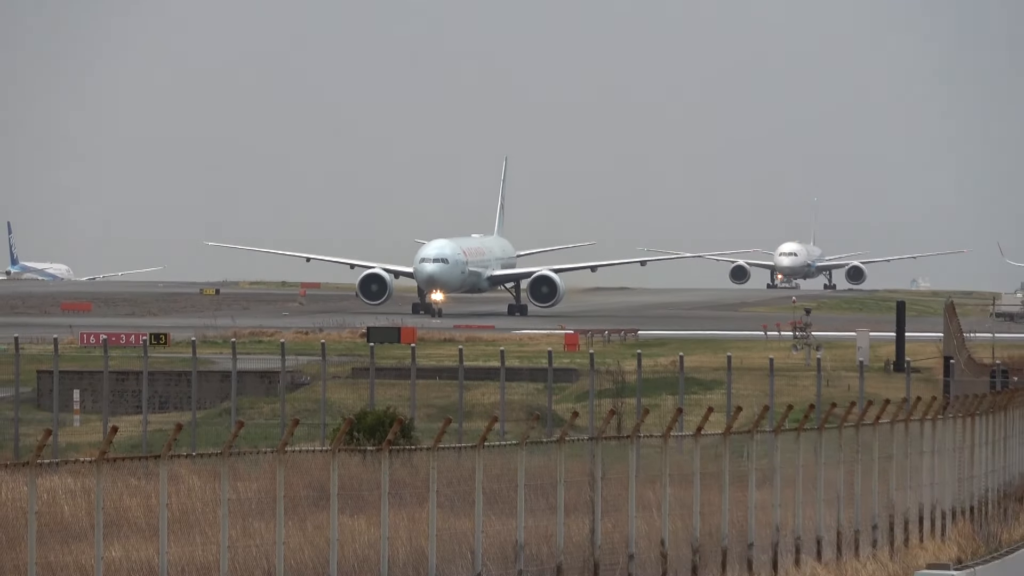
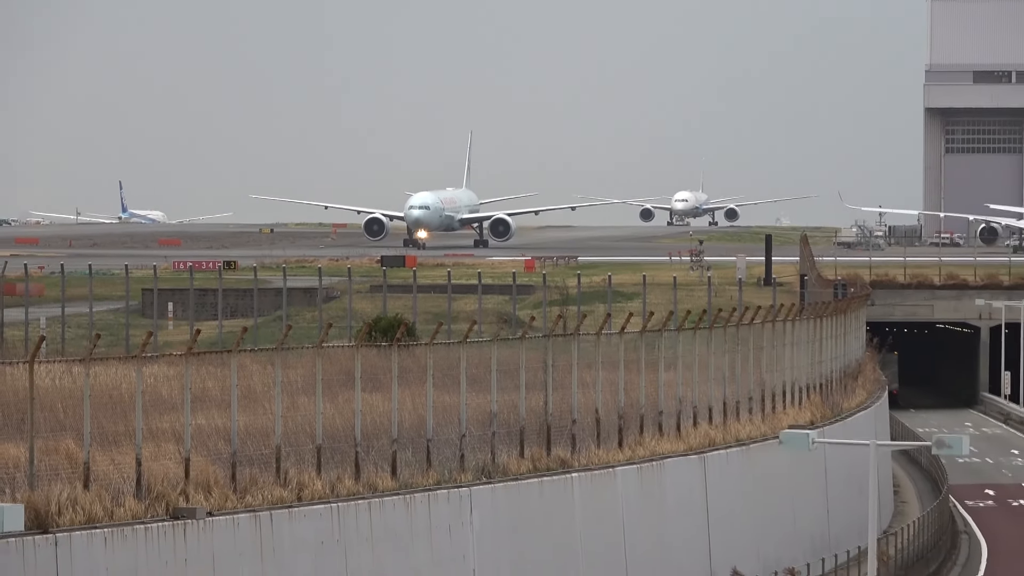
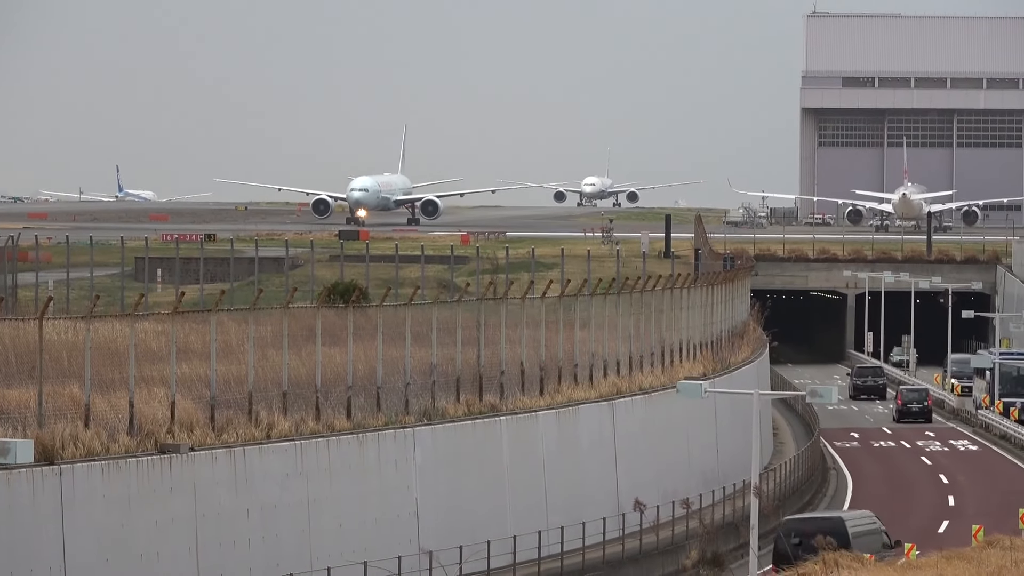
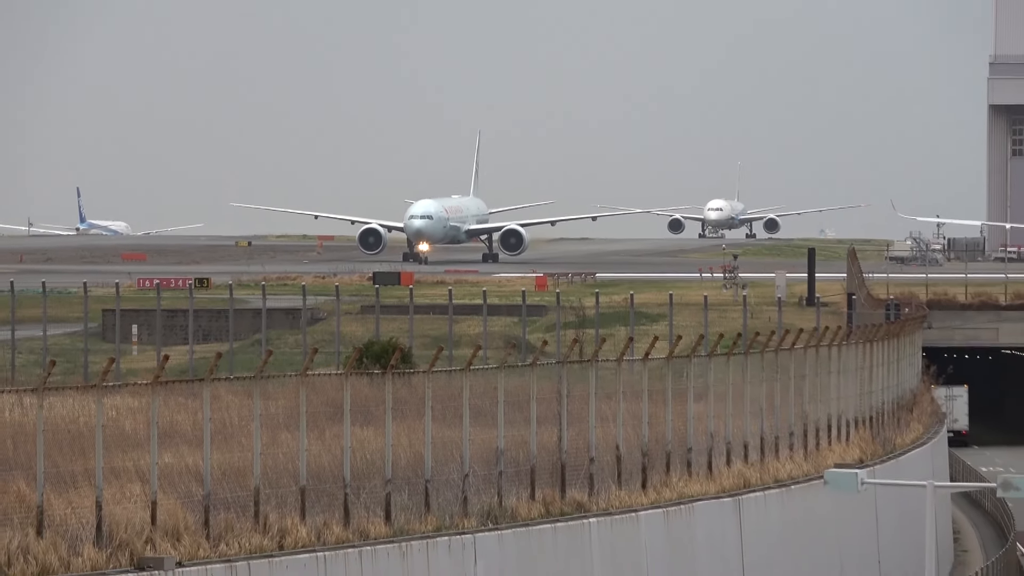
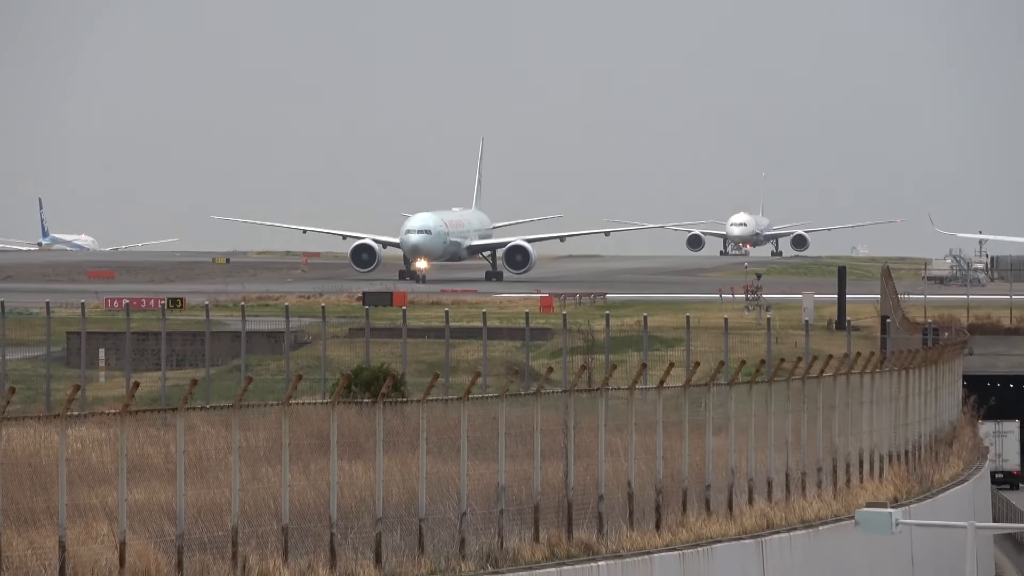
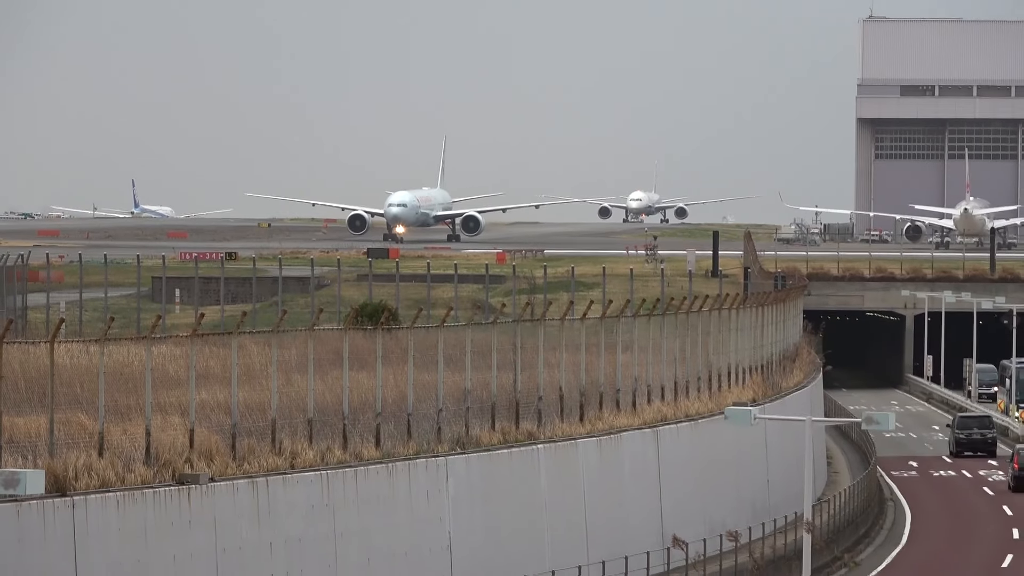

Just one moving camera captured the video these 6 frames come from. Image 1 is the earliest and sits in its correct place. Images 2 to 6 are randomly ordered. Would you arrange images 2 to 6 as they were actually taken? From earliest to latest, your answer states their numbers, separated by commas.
5, 4, 2, 6, 3
